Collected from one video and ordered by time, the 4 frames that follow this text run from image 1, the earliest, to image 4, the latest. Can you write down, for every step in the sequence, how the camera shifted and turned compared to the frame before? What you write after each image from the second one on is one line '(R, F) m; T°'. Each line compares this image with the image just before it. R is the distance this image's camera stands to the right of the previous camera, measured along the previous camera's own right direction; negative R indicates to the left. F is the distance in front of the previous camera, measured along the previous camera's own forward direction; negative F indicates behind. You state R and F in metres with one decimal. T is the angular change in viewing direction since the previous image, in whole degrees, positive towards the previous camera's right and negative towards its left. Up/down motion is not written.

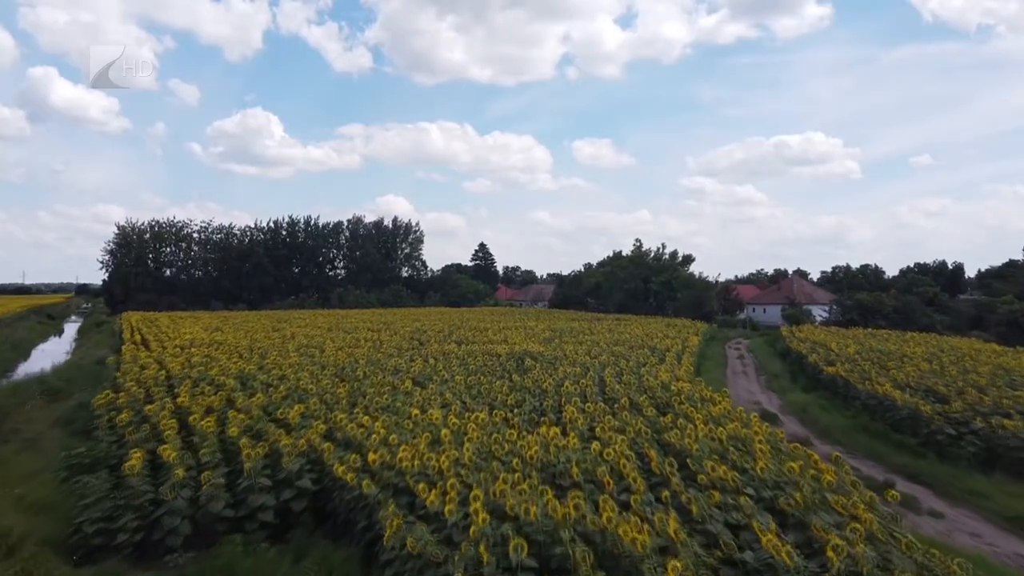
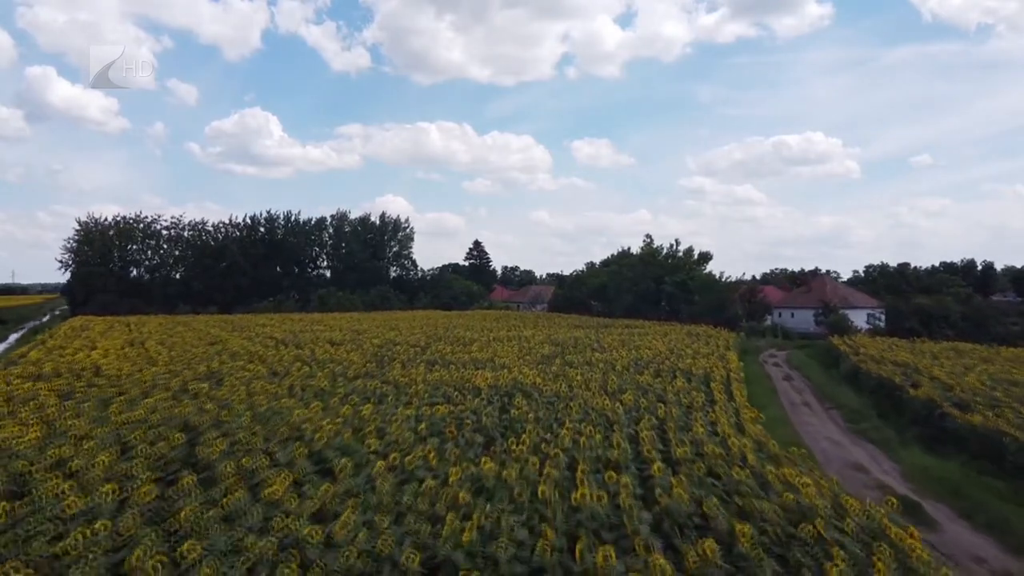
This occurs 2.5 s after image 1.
(+0.3, +5.3) m; 0°
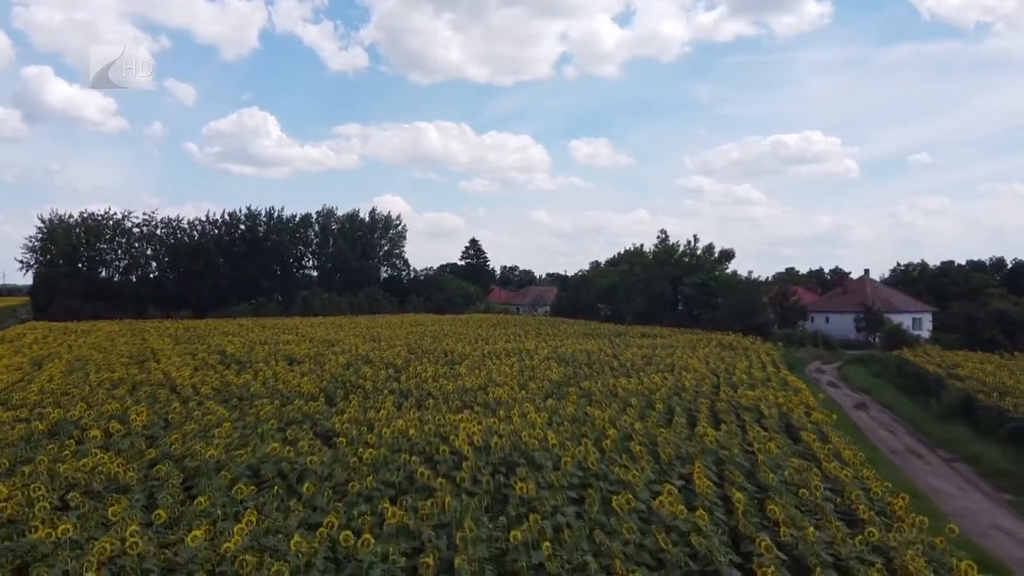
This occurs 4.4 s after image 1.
(0.0, +4.6) m; 0°
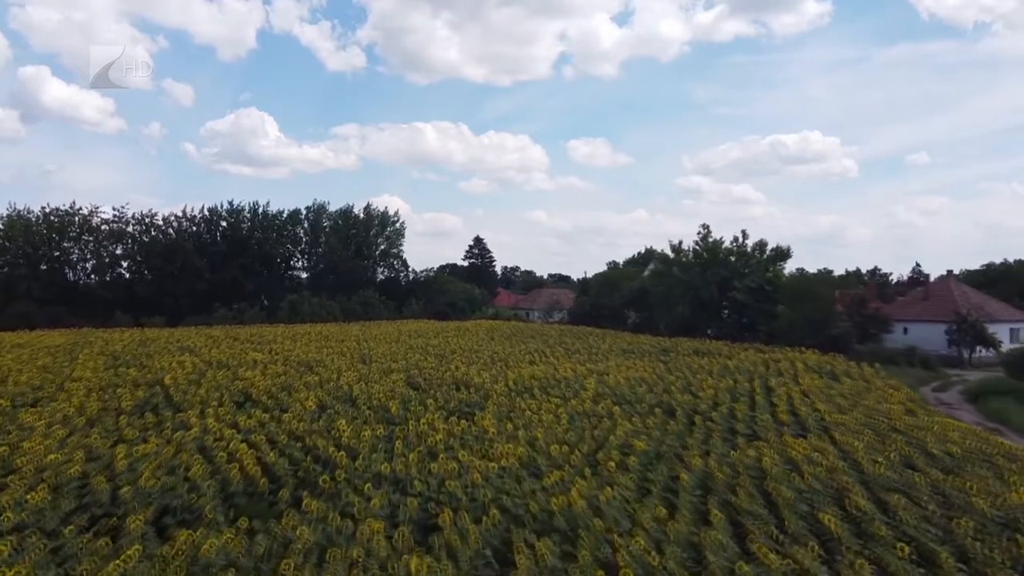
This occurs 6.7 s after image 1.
(-0.8, +5.7) m; 0°
